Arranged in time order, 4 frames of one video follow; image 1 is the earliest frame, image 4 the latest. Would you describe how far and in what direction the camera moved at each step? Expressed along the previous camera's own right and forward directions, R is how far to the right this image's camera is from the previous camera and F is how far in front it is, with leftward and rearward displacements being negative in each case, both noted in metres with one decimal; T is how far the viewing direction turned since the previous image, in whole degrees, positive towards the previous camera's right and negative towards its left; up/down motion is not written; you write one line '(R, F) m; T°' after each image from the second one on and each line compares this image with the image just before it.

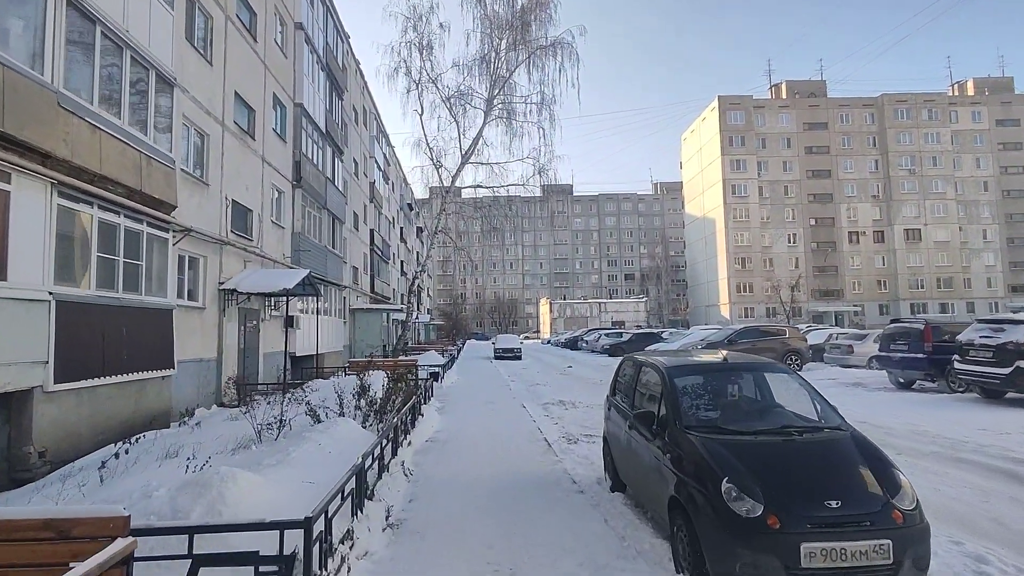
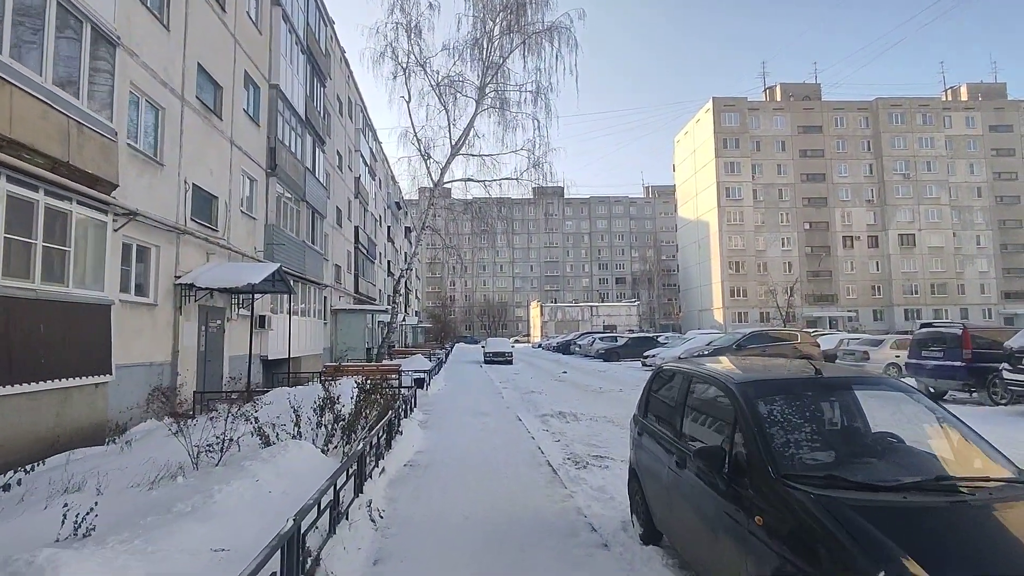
(-0.1, +1.4) m; +1°
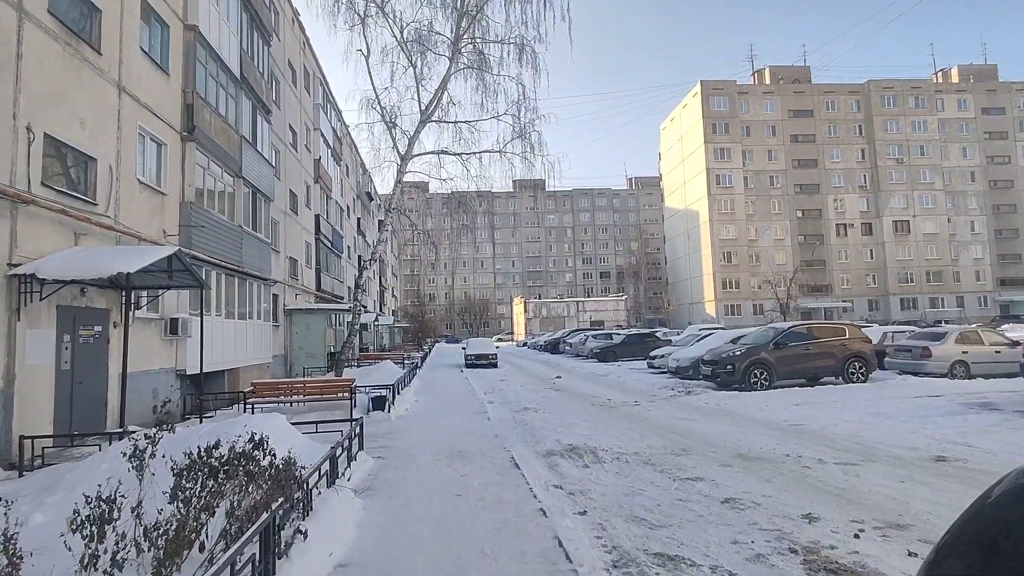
(-0.1, +3.4) m; +2°
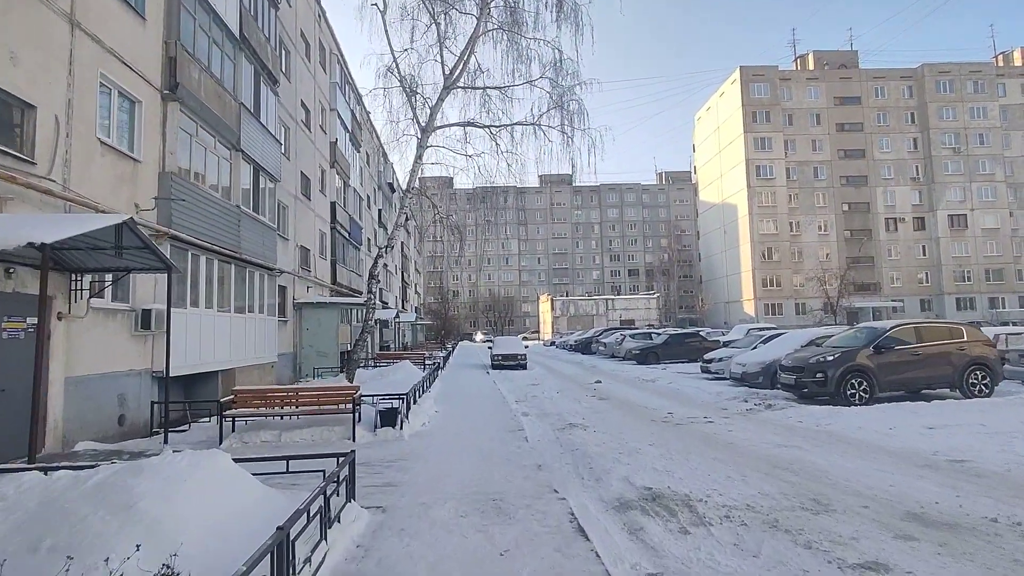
(-0.3, +2.4) m; -2°
